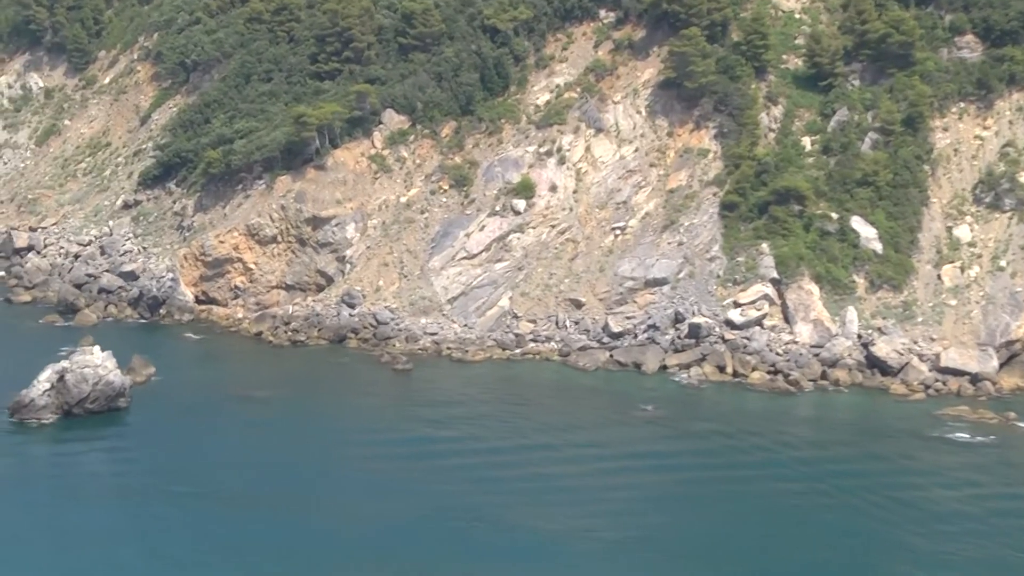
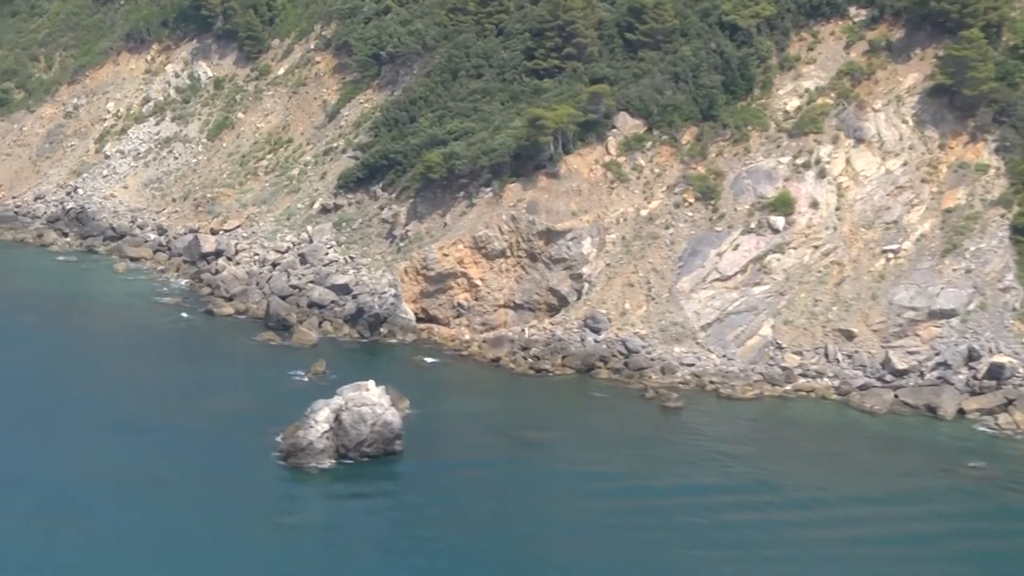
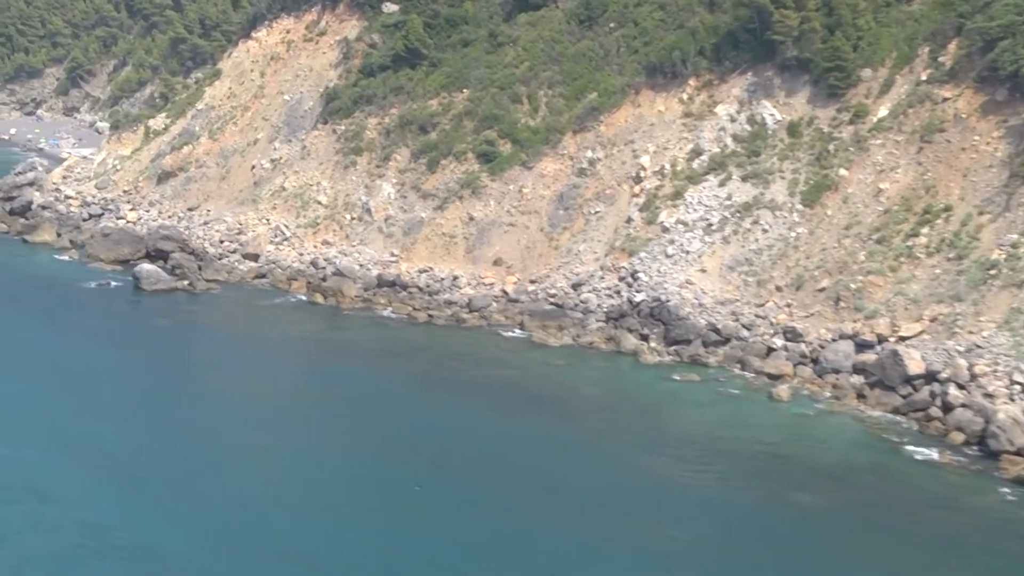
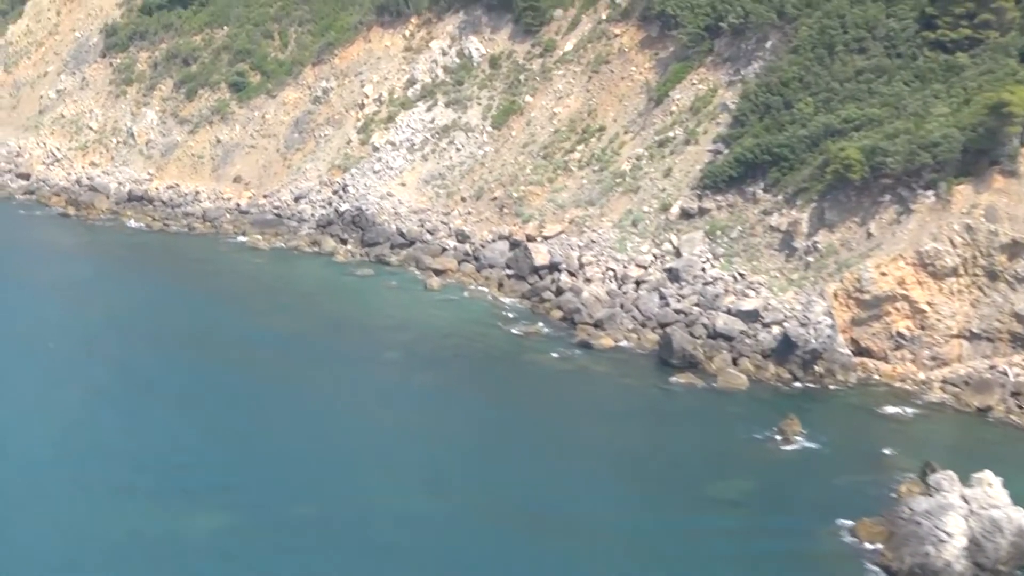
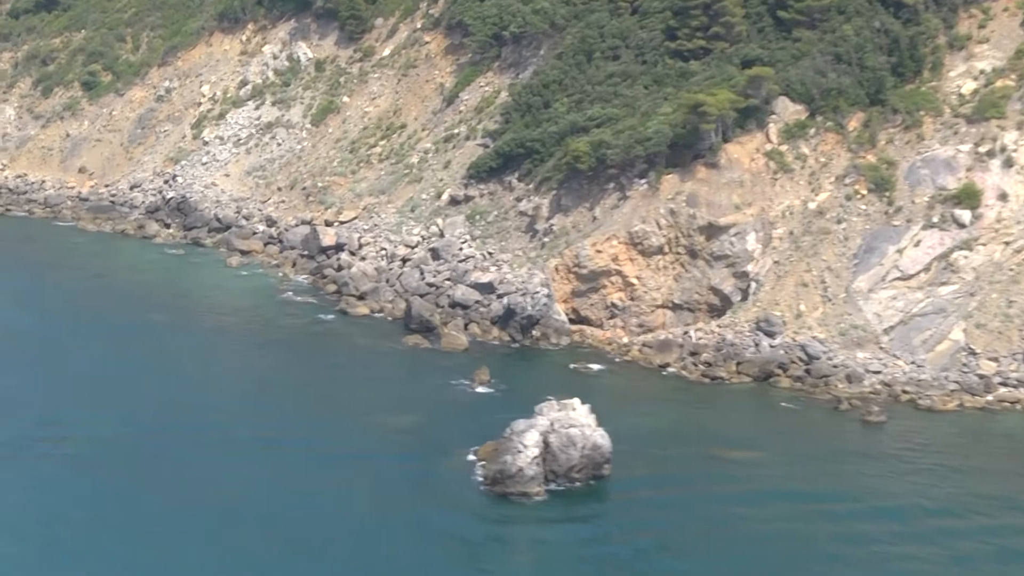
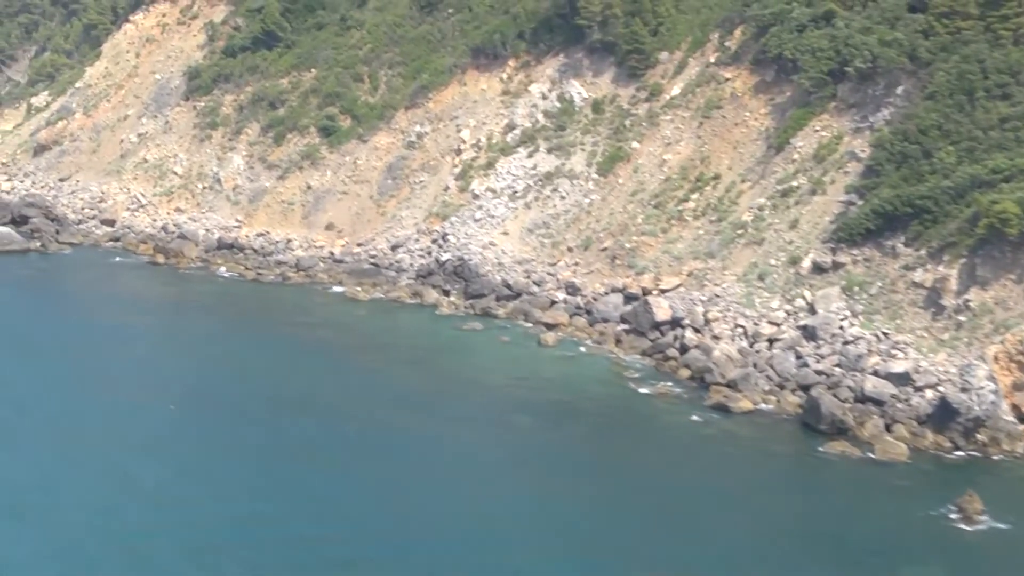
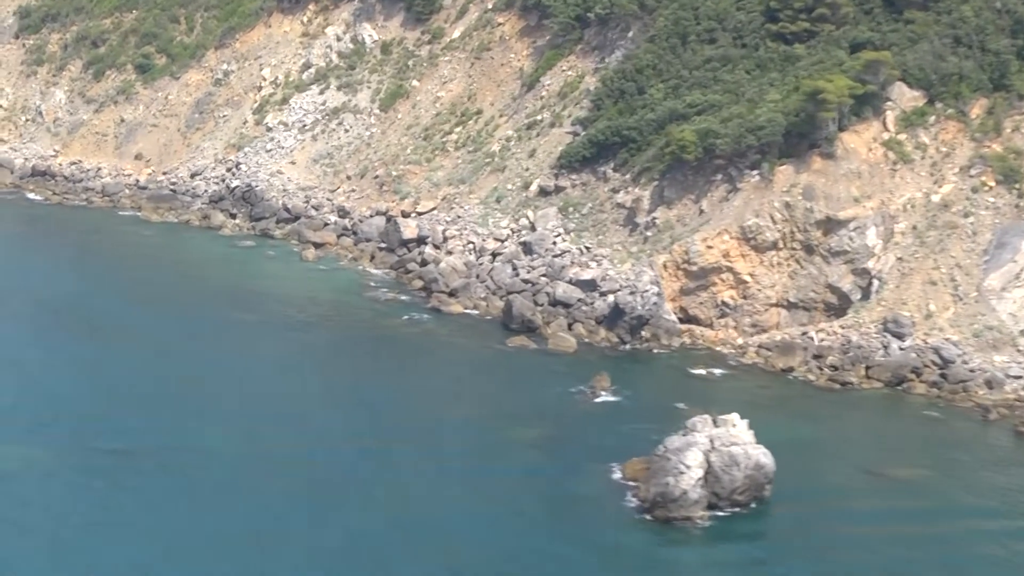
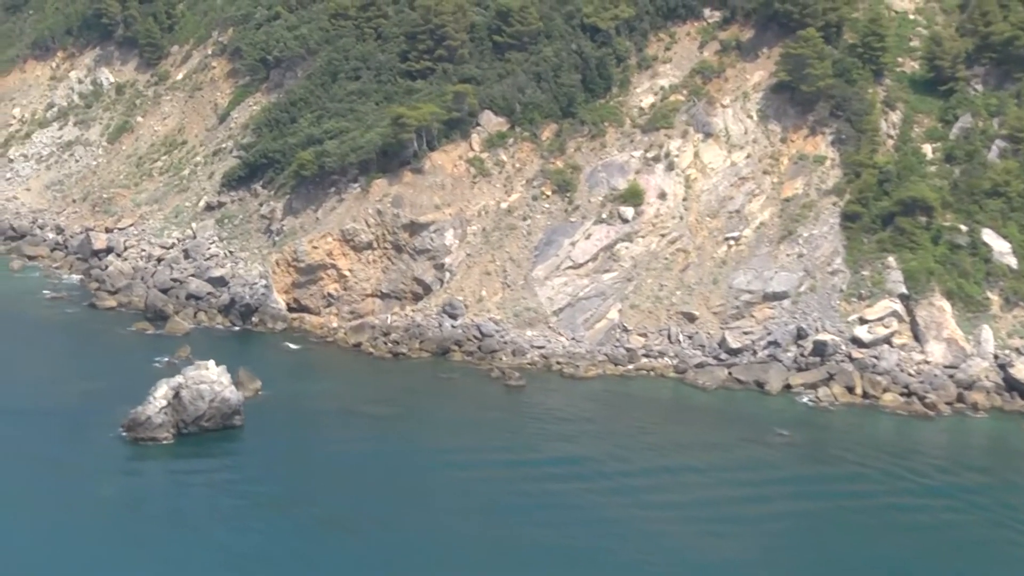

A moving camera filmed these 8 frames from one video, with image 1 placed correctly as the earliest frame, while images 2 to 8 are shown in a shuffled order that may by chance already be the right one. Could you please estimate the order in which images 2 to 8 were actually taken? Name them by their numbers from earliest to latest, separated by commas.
8, 2, 5, 7, 4, 6, 3
